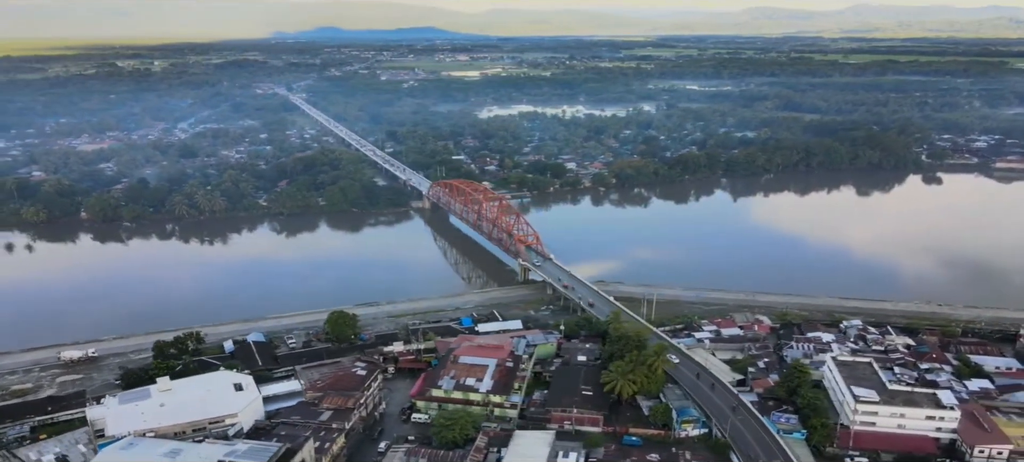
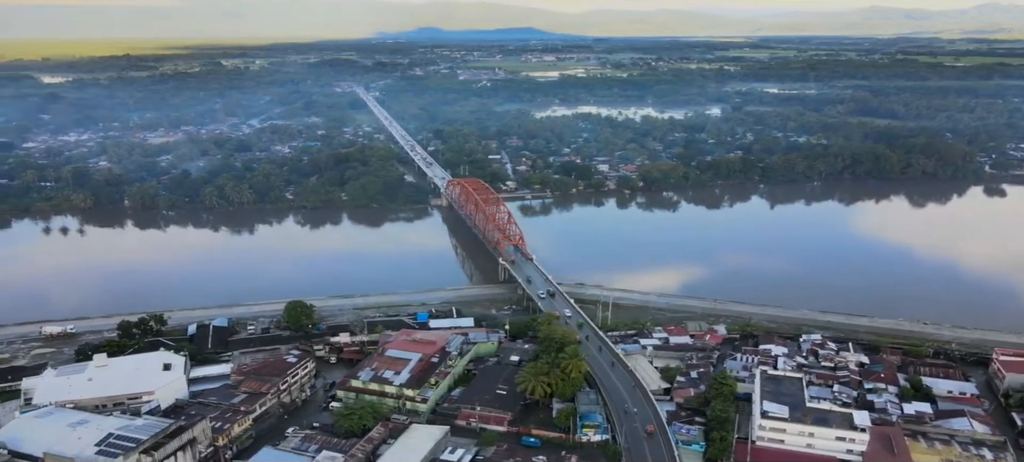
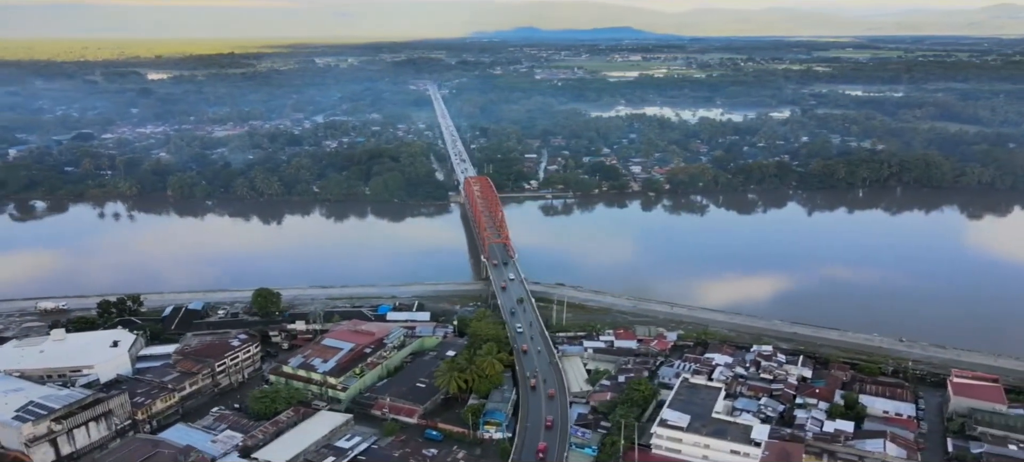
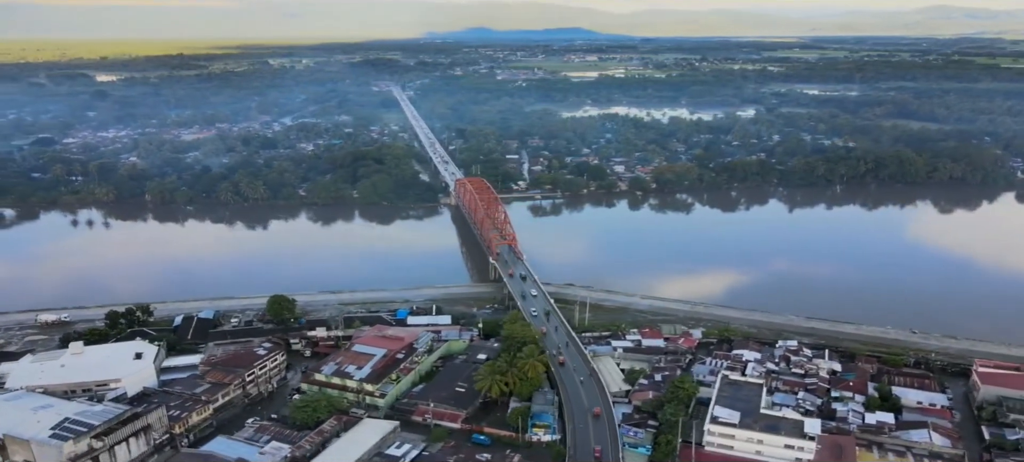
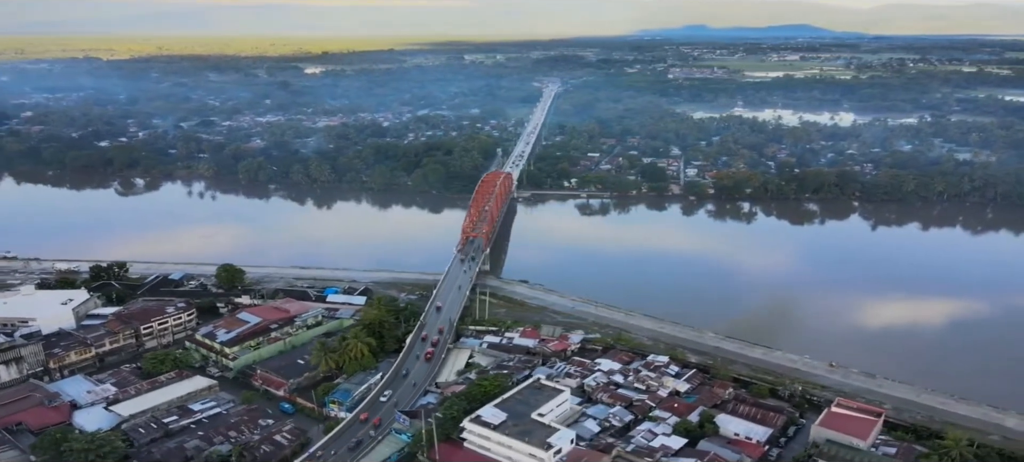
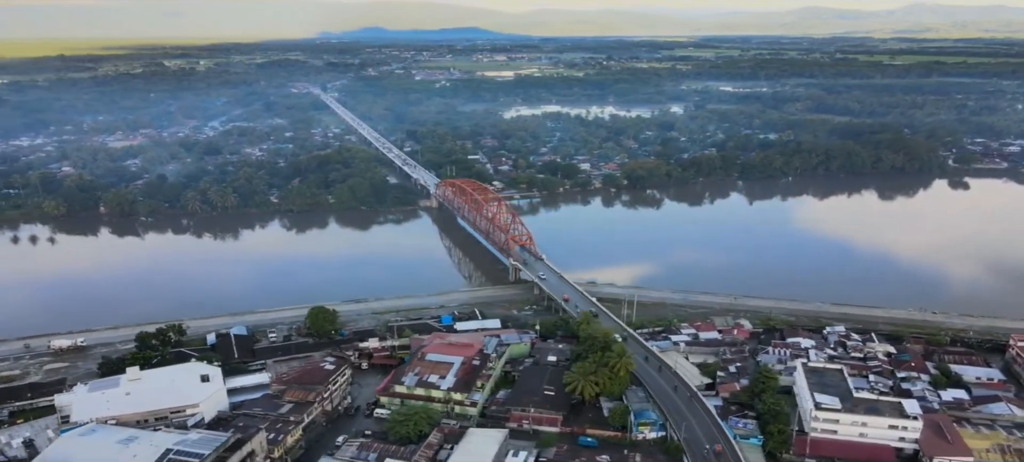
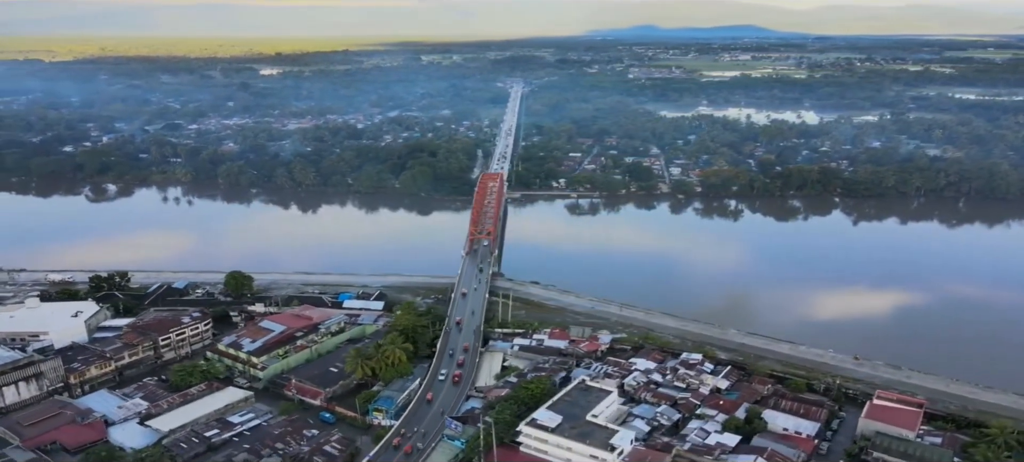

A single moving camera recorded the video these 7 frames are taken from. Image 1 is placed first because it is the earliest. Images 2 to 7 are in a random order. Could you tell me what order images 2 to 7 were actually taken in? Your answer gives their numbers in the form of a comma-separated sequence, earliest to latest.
6, 2, 4, 3, 7, 5
